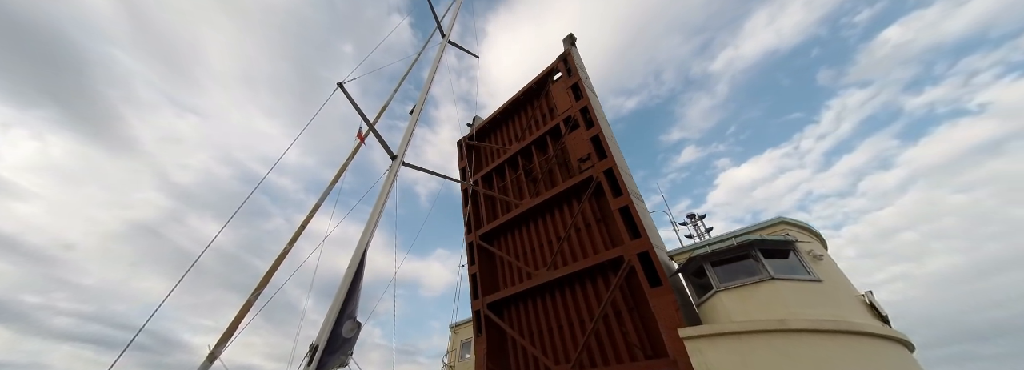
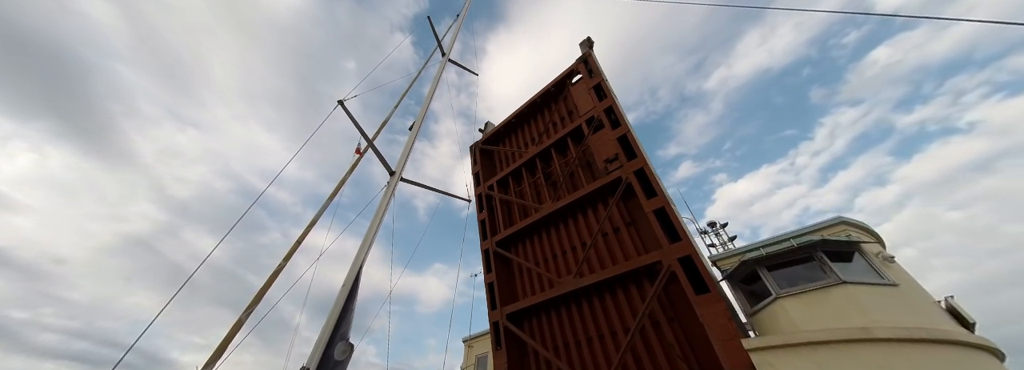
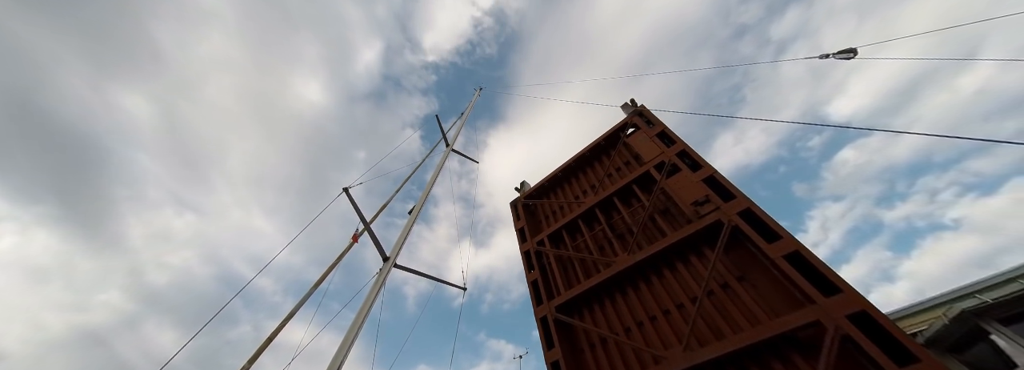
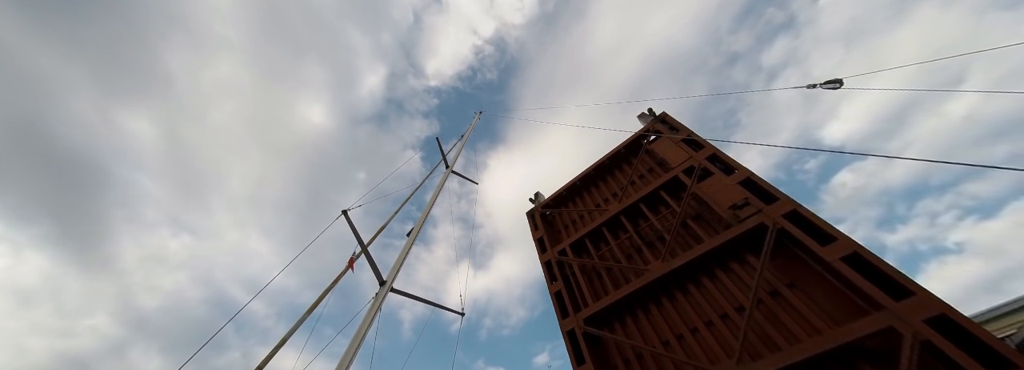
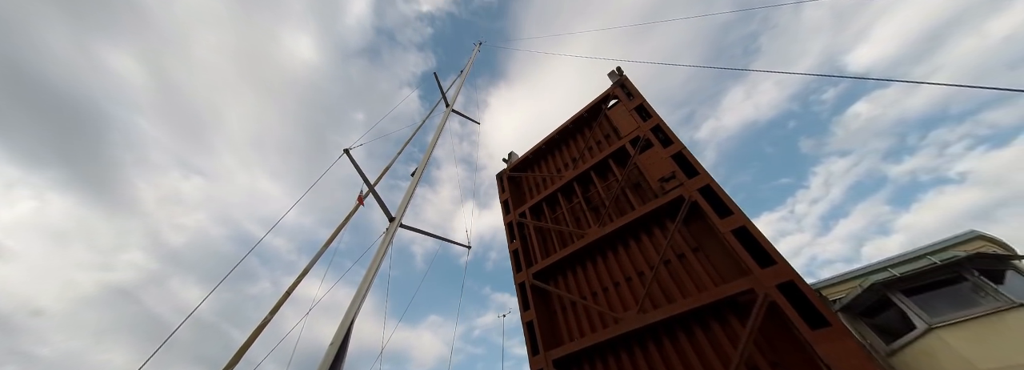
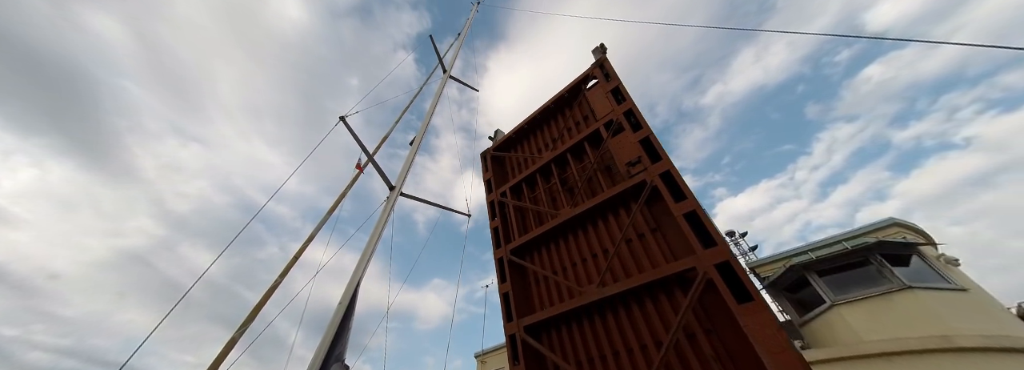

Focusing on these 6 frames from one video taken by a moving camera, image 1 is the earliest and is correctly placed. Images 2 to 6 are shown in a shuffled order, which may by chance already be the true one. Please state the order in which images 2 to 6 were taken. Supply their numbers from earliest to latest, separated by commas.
2, 6, 5, 3, 4
